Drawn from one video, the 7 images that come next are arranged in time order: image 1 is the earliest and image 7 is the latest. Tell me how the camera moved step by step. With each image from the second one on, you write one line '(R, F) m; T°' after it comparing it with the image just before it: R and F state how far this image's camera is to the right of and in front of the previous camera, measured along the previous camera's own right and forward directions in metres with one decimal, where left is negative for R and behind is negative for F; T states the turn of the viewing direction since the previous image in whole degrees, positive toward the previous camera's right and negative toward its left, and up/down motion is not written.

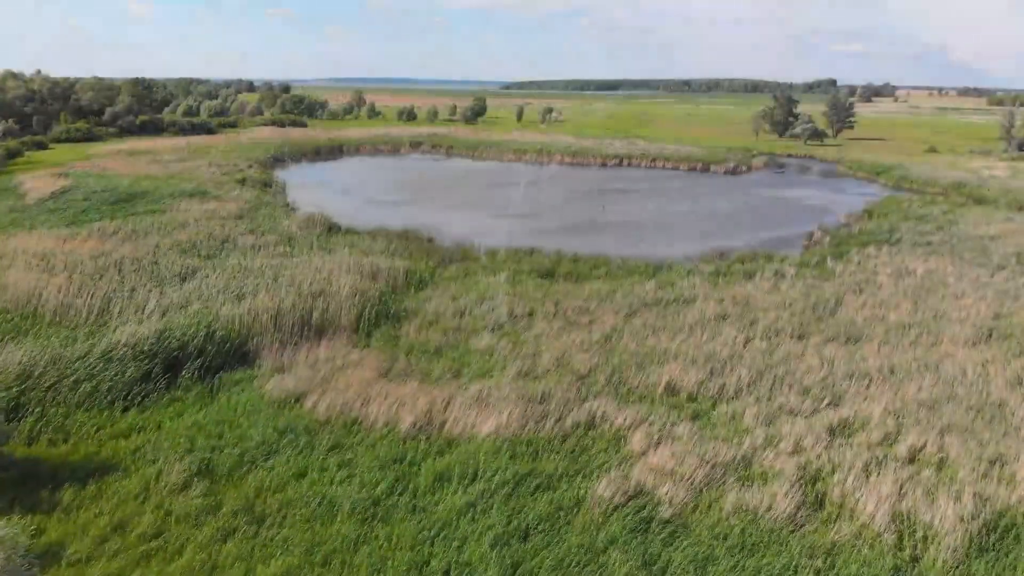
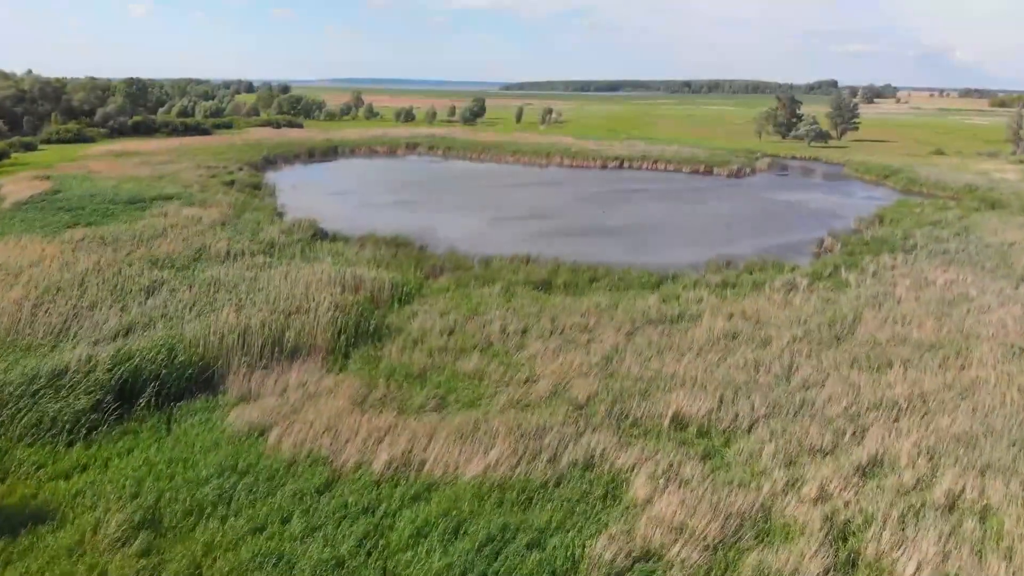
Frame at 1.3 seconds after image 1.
(+0.1, +0.9) m; 0°
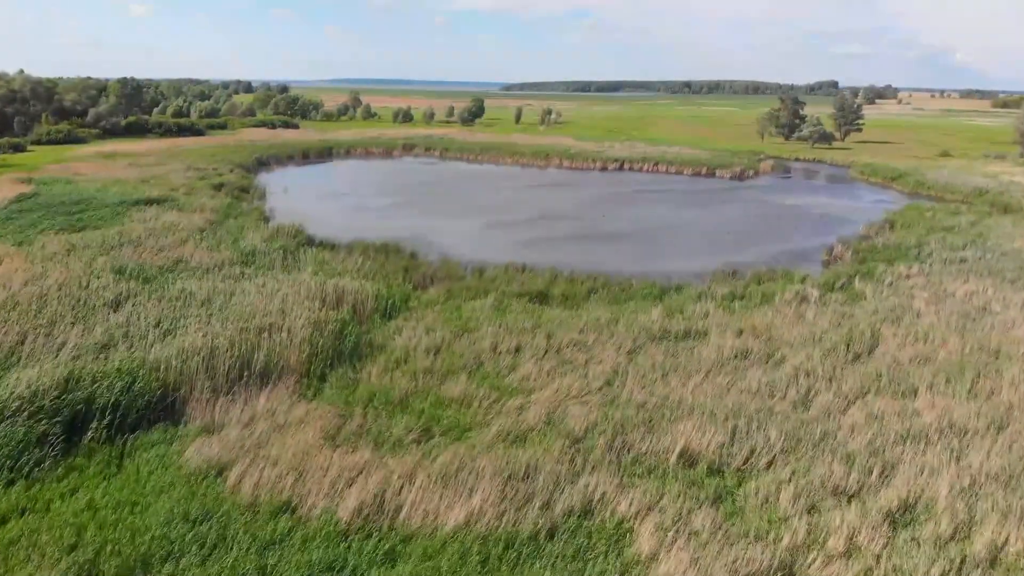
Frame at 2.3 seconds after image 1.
(+0.1, +0.9) m; 0°
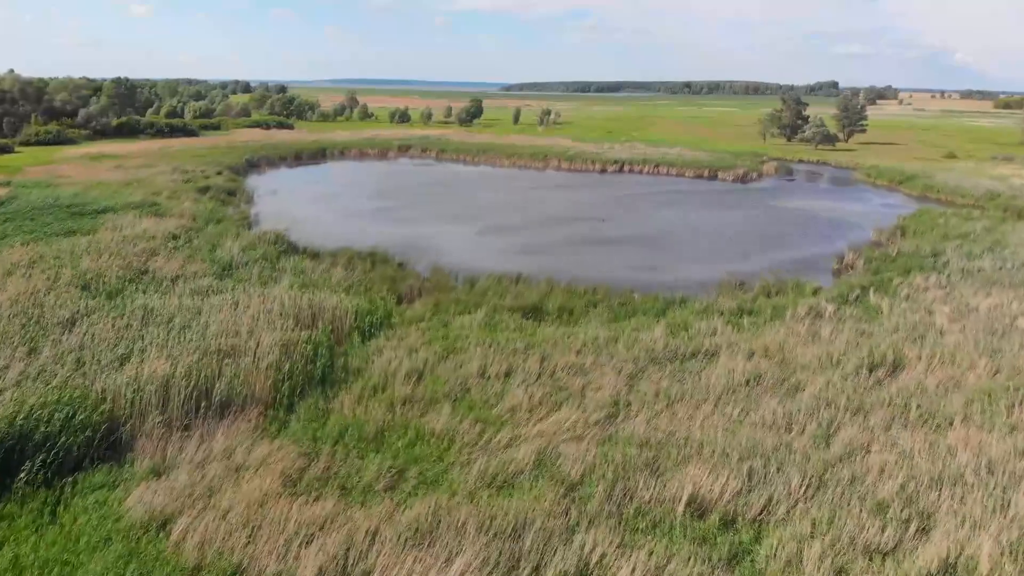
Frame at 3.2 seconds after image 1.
(+0.1, +0.9) m; 0°
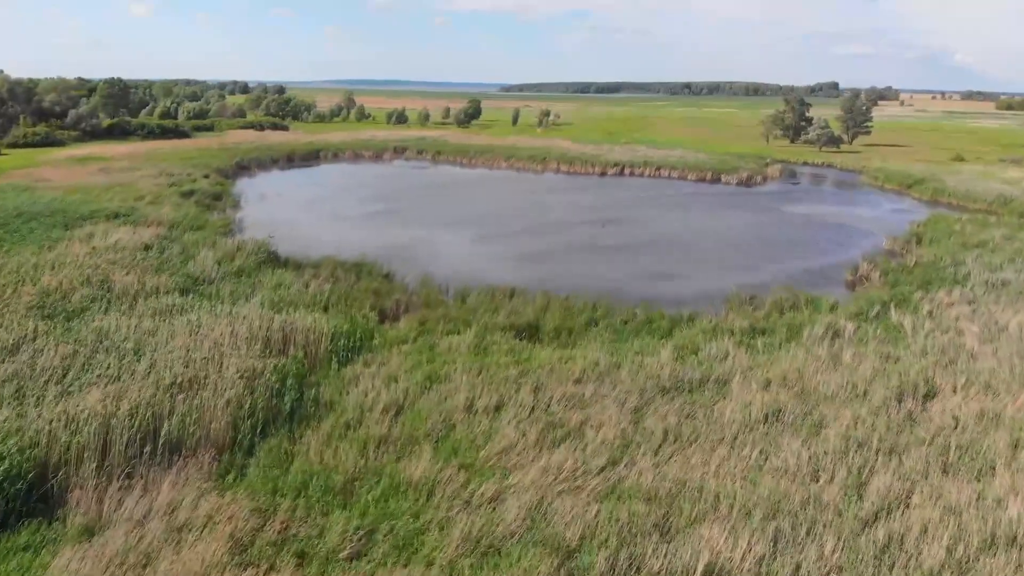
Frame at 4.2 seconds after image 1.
(+0.1, +1.0) m; 0°
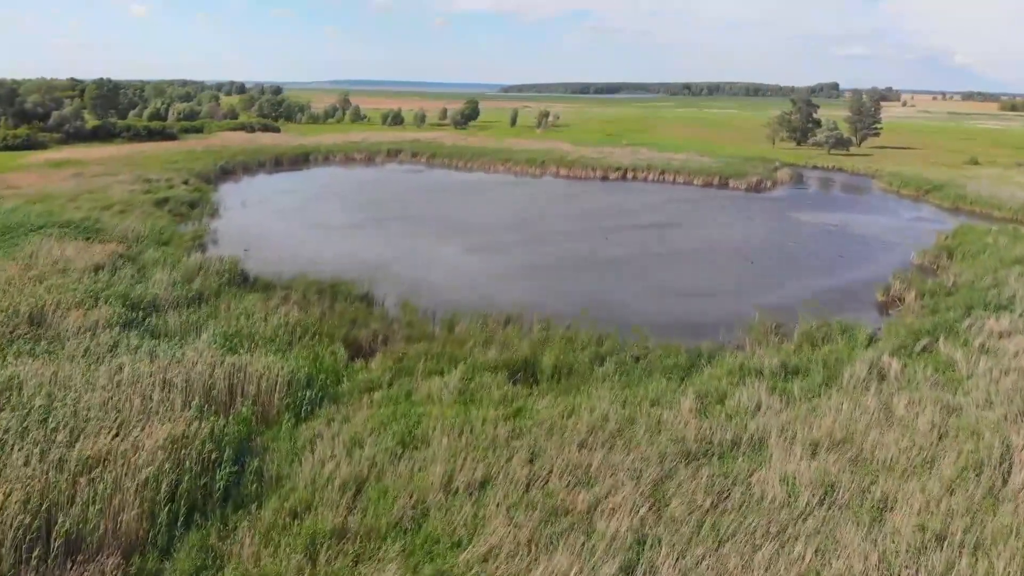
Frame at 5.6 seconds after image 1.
(+0.1, +1.6) m; 0°
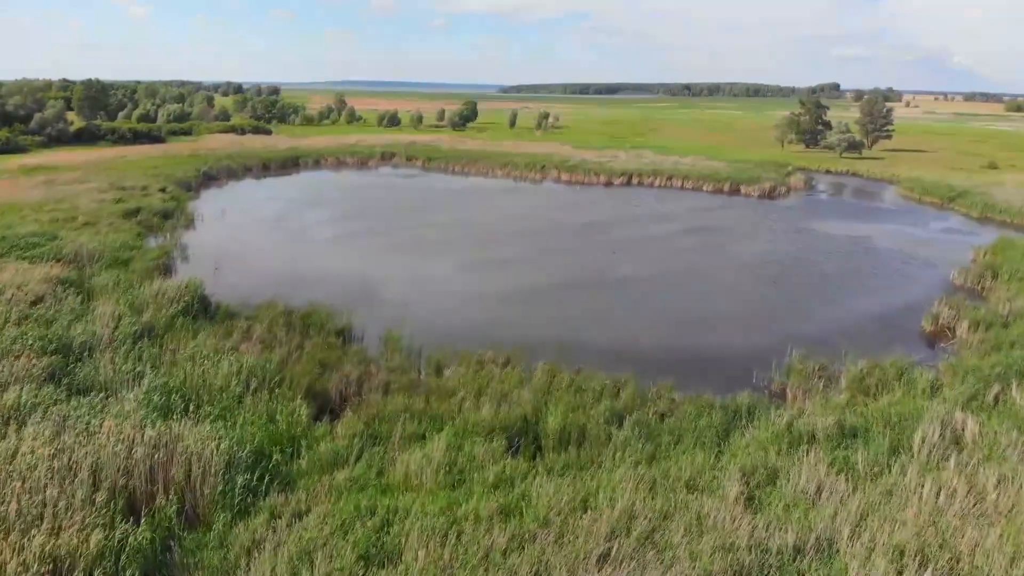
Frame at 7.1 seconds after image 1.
(0.0, +1.8) m; 0°
